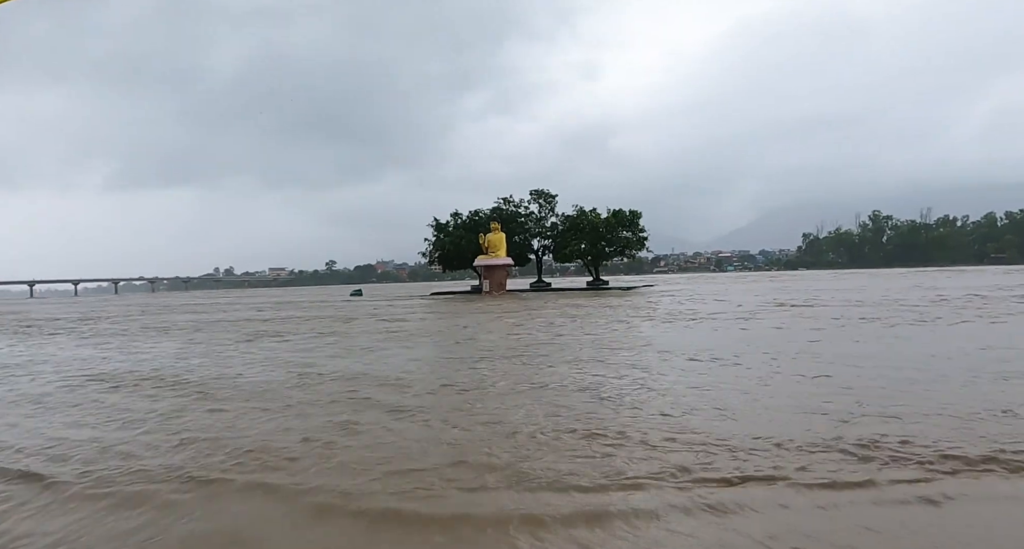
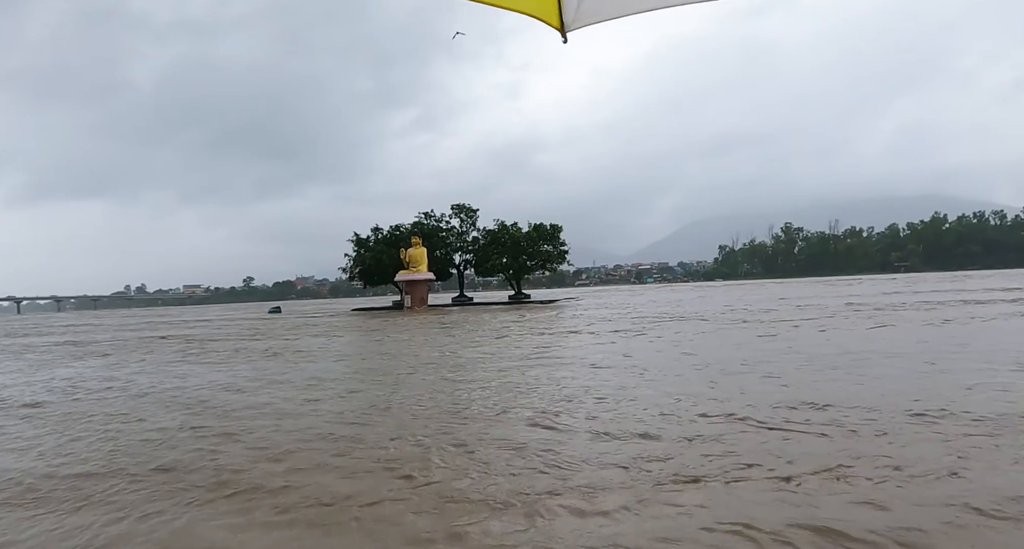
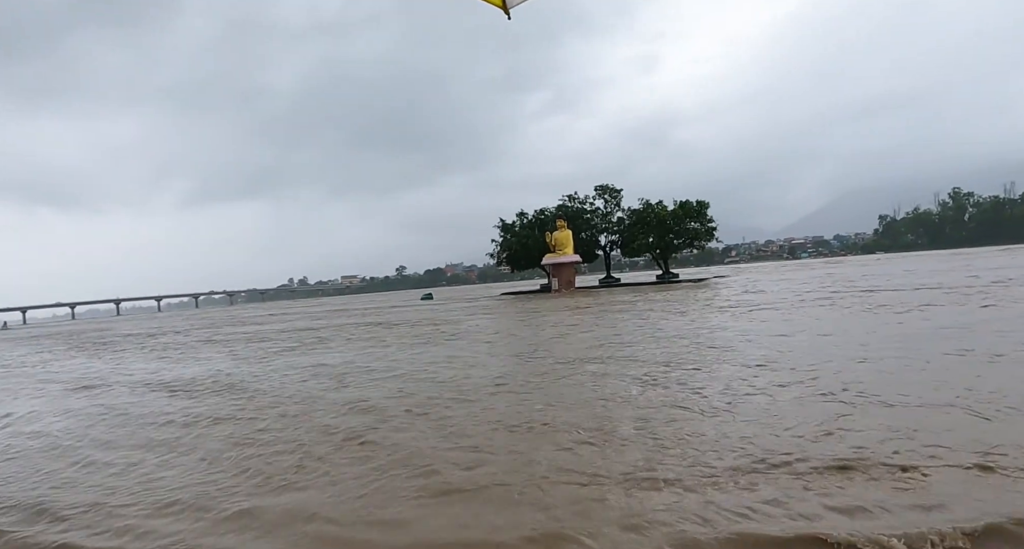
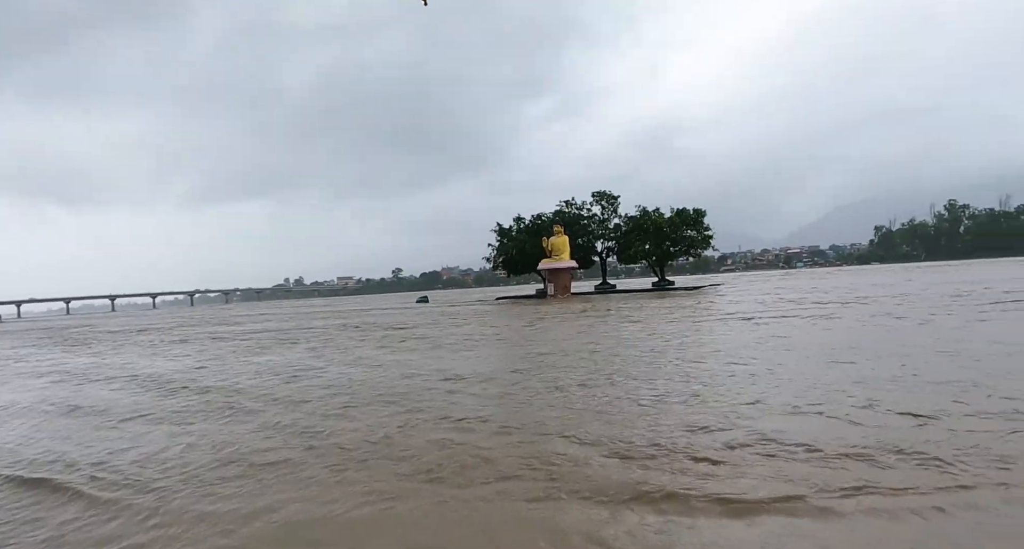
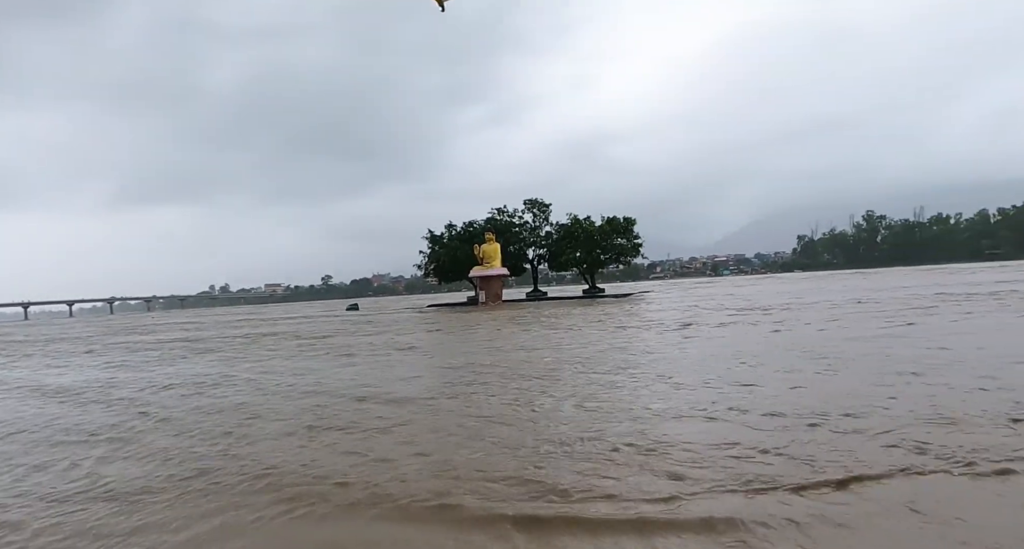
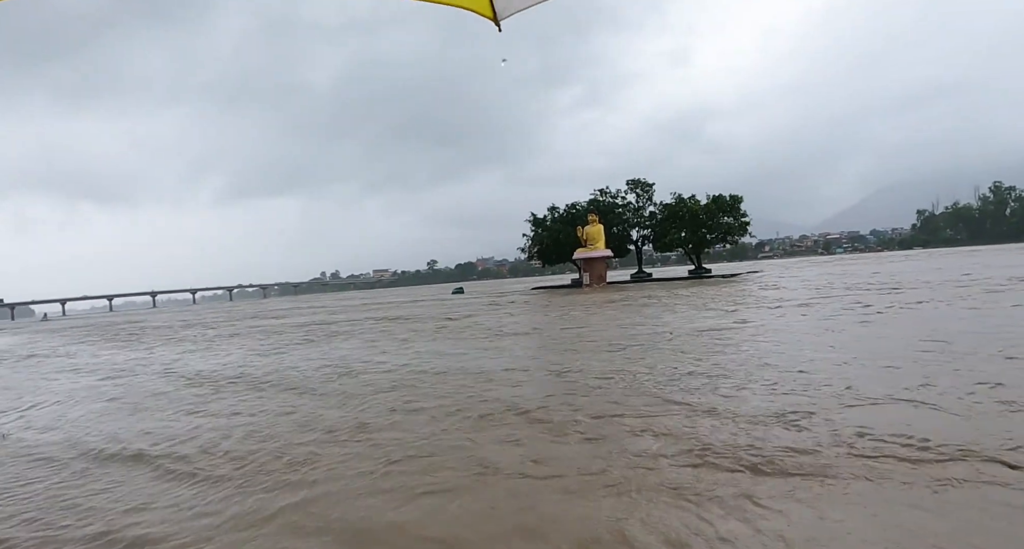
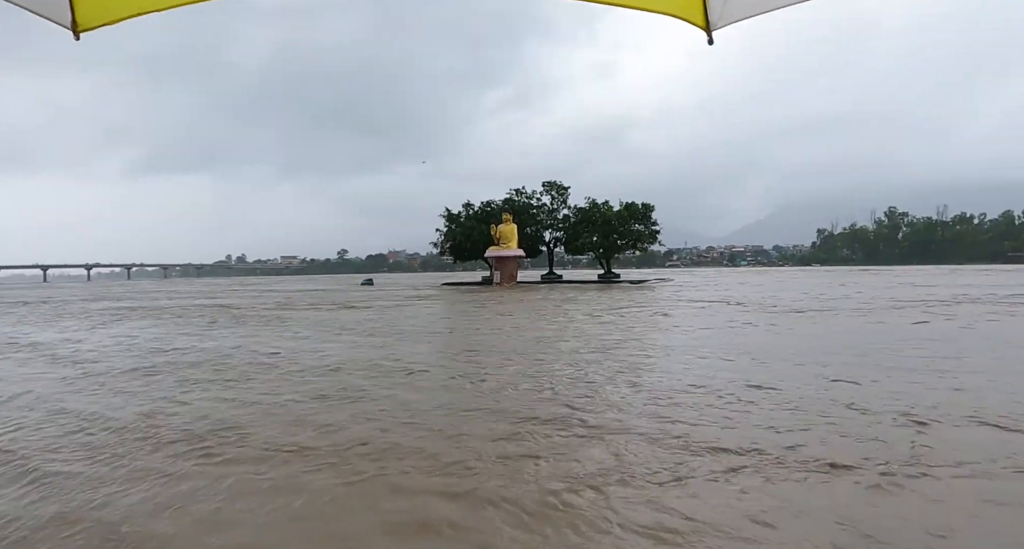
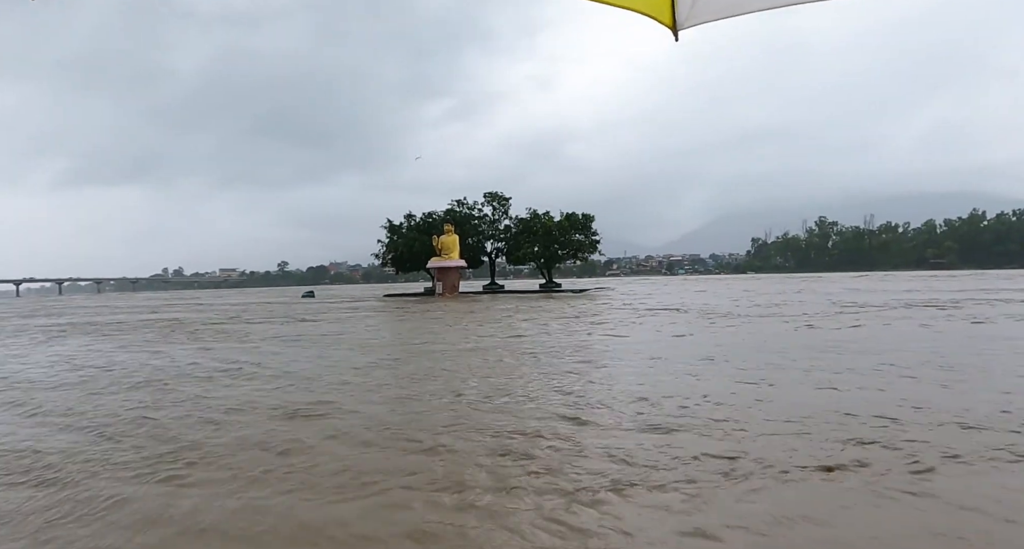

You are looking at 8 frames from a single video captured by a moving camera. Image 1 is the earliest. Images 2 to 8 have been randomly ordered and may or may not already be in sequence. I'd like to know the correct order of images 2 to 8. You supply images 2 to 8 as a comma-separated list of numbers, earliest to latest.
3, 6, 4, 5, 2, 8, 7
